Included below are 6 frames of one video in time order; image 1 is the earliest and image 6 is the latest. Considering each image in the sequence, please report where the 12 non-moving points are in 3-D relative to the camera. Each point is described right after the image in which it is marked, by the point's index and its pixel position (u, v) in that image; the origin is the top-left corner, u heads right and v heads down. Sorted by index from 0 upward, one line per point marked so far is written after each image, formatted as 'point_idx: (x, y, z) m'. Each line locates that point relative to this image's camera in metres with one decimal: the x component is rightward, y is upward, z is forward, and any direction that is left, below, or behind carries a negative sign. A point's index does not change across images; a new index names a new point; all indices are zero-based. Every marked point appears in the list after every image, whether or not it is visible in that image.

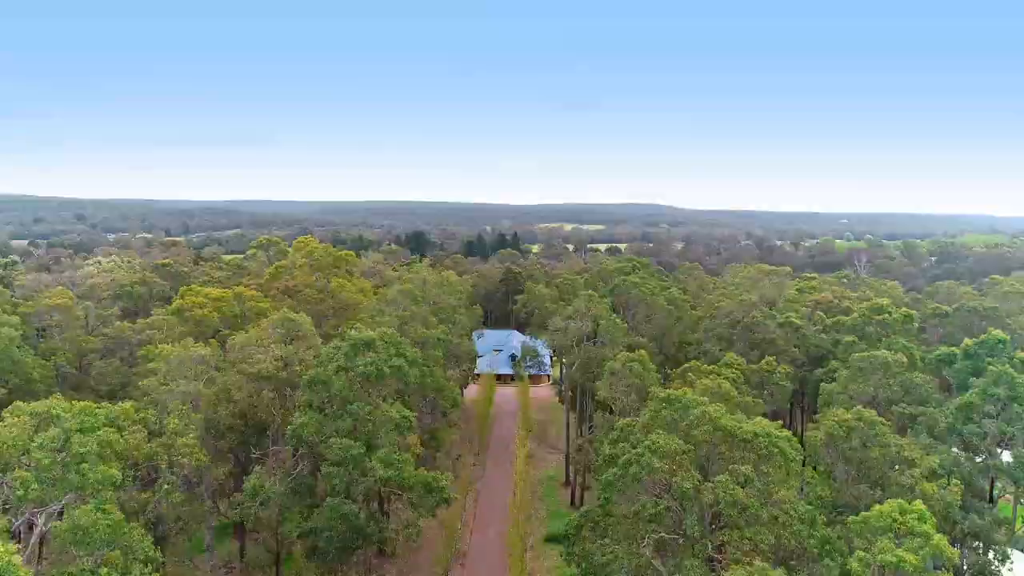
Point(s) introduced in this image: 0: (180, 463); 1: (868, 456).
0: (-8.6, -4.5, +15.4) m
1: (+8.3, -3.9, +13.8) m
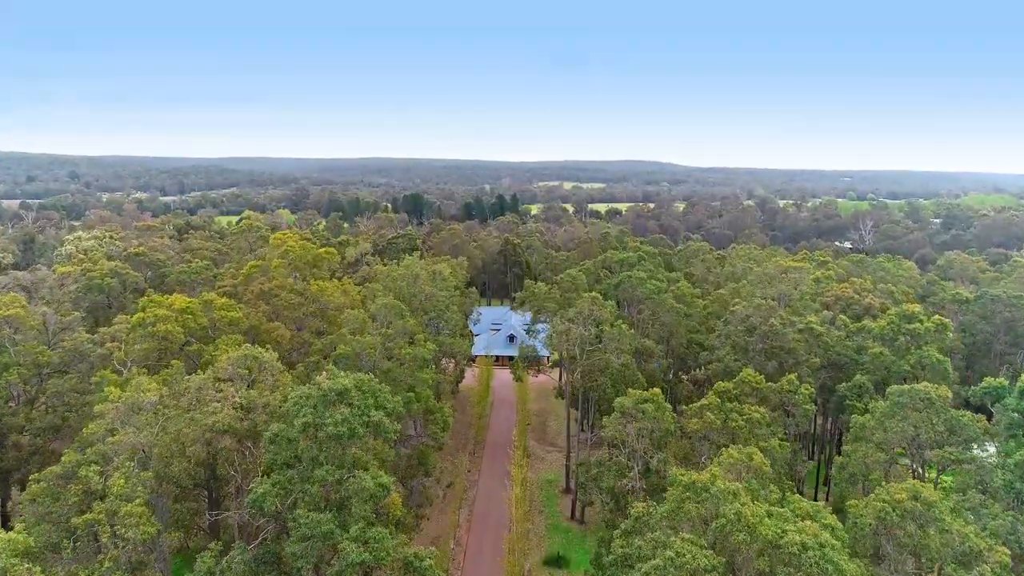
0: (-8.7, -5.6, +13.3) m
1: (+8.2, -5.0, +11.6) m
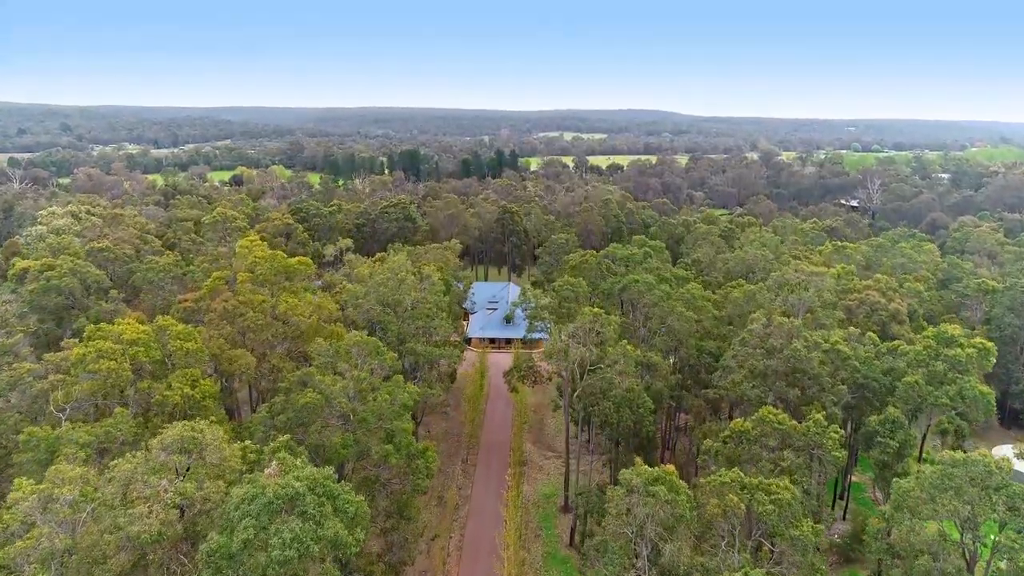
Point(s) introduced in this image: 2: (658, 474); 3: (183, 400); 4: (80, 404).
0: (-9.0, -7.3, +11.0) m
1: (+7.9, -6.9, +9.3) m
2: (+3.9, -5.1, +15.9) m
3: (-10.8, -3.7, +19.5) m
4: (-14.0, -3.8, +19.3) m
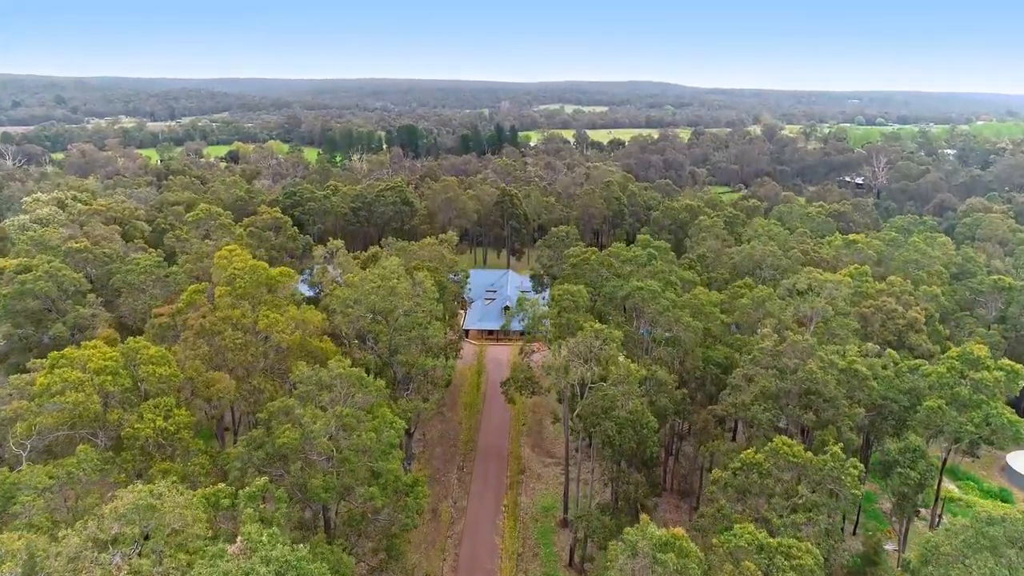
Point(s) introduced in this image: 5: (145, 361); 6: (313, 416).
0: (-9.1, -8.5, +9.8) m
1: (+7.8, -8.1, +8.1) m
2: (+3.8, -6.0, +14.6) m
3: (-10.9, -4.4, +18.1) m
4: (-14.2, -4.6, +17.9) m
5: (-12.4, -2.4, +20.0) m
6: (-6.0, -3.8, +17.8) m
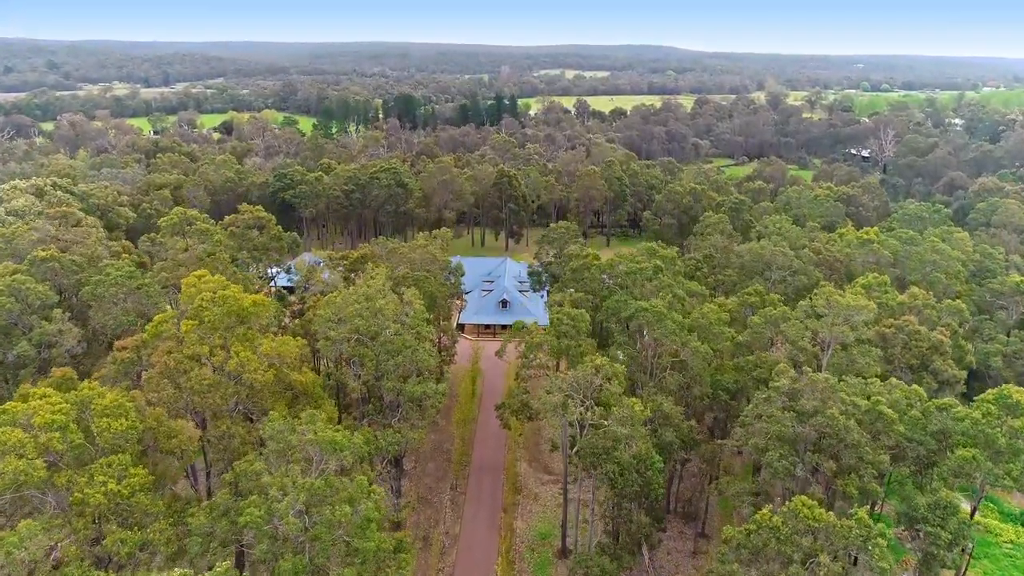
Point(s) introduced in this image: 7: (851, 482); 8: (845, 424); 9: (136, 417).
0: (-9.4, -10.3, +8.2) m
1: (+7.6, -10.0, +6.5) m
2: (+3.6, -7.6, +12.9) m
3: (-11.2, -5.9, +16.3) m
4: (-14.4, -6.0, +16.1) m
5: (-12.6, -3.7, +18.1) m
6: (-6.2, -5.3, +16.0) m
7: (+11.2, -6.4, +19.6) m
8: (+11.2, -4.6, +19.9) m
9: (-11.8, -4.0, +18.5) m
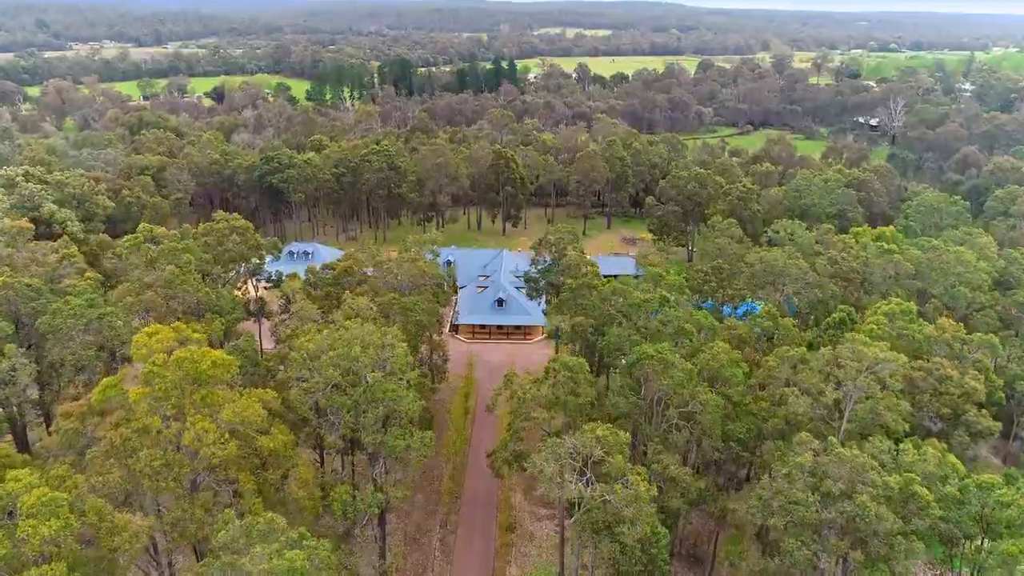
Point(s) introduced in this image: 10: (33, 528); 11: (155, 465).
0: (-9.7, -13.1, +6.4) m
1: (+7.3, -12.9, +4.7) m
2: (+3.3, -10.1, +10.9) m
3: (-11.5, -8.1, +14.2) m
4: (-14.7, -8.3, +14.0) m
5: (-12.9, -5.9, +15.9) m
6: (-6.5, -7.6, +13.8) m
7: (+10.9, -8.5, +17.6) m
8: (+10.9, -6.6, +17.7) m
9: (-12.1, -6.2, +16.3) m
10: (-12.4, -6.3, +15.5) m
11: (-10.6, -5.3, +17.5) m
